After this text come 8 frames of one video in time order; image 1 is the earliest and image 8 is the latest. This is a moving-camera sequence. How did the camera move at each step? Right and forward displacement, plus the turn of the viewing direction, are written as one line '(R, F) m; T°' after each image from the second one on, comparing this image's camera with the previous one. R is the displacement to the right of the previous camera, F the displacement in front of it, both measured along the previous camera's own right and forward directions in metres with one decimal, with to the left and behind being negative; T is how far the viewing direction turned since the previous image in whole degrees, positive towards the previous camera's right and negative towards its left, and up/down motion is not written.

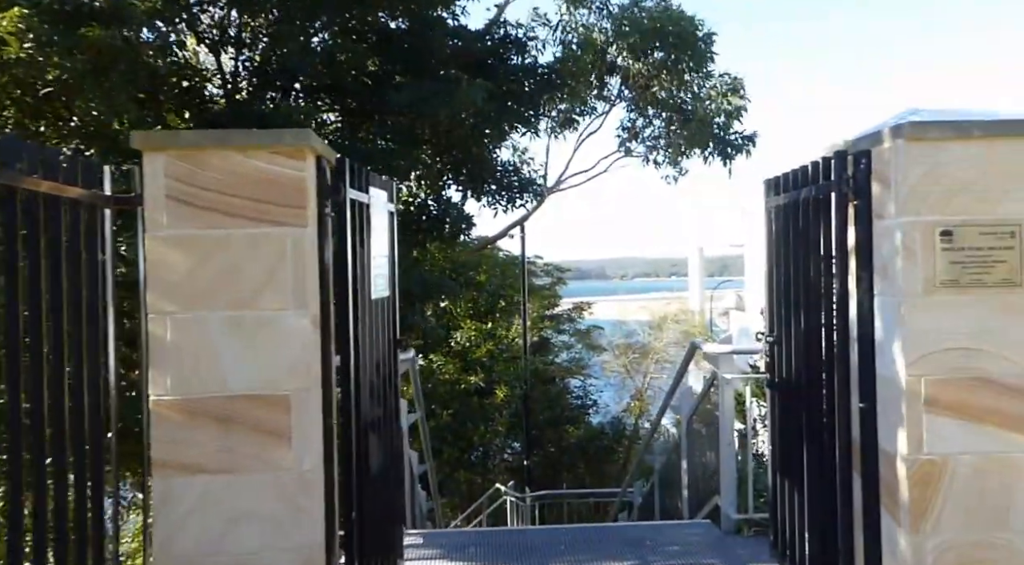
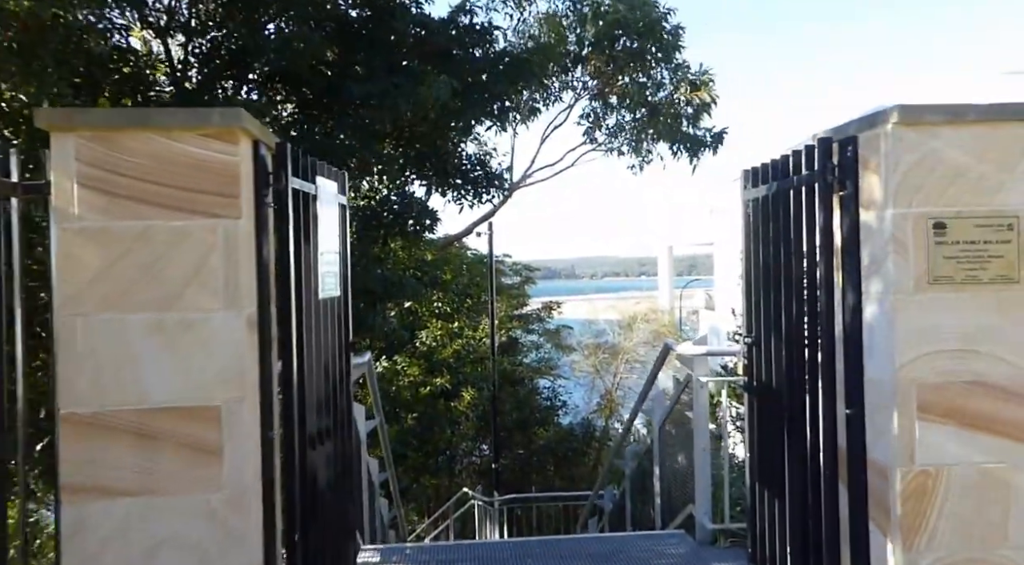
(0.0, +0.2) m; +2°
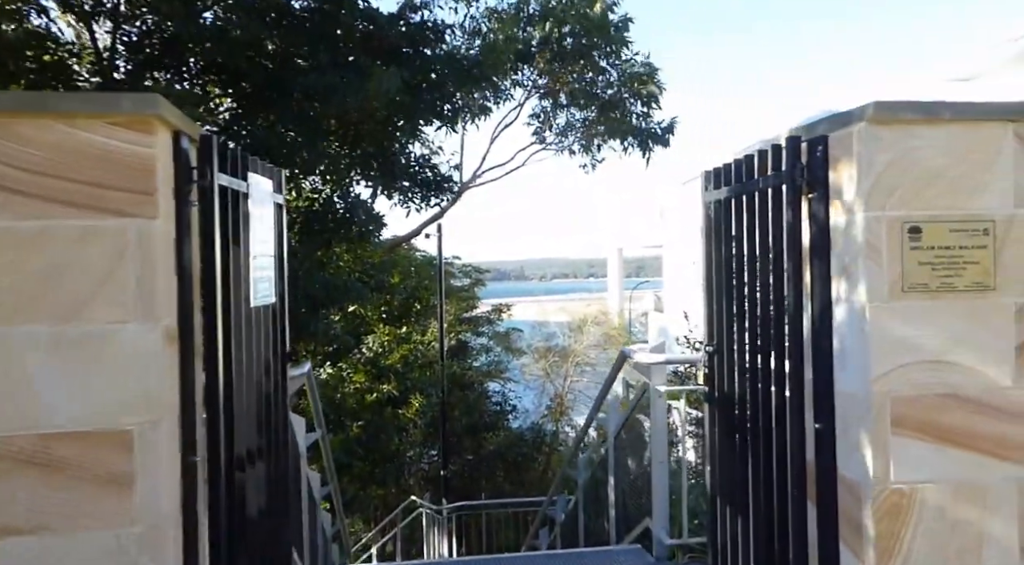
(0.0, +0.2) m; +4°
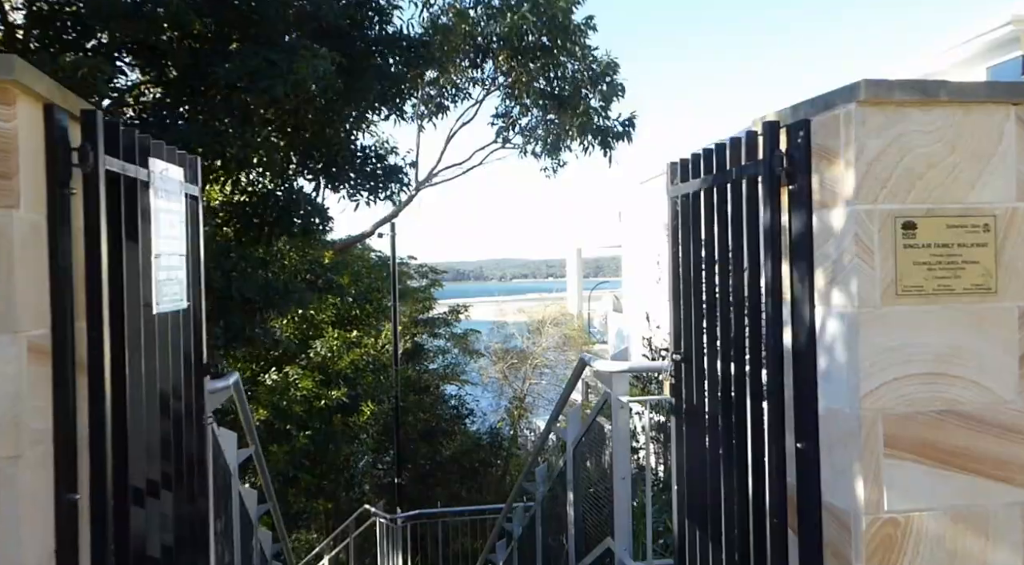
(0.0, +0.3) m; +3°
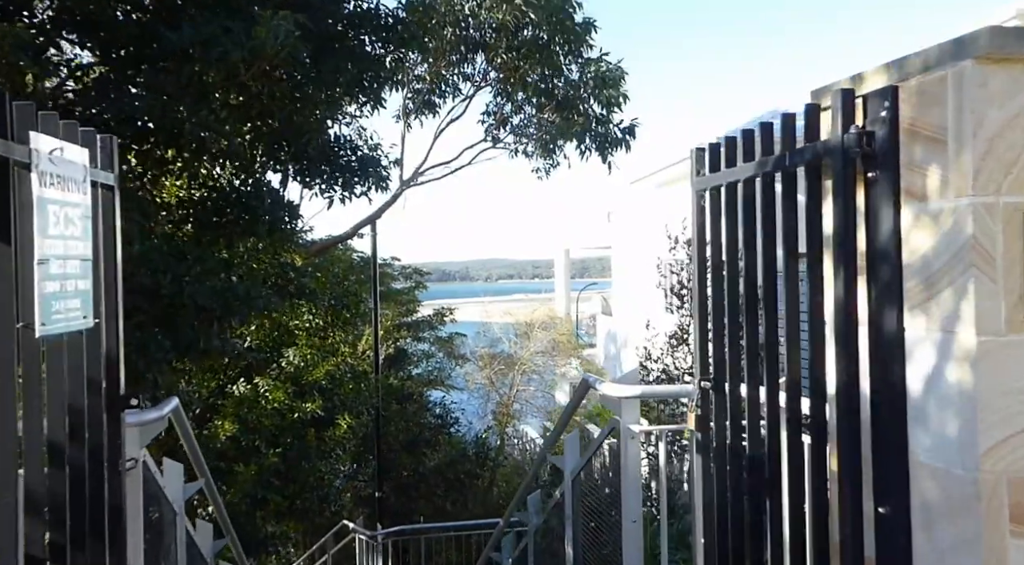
(0.0, +0.5) m; +1°
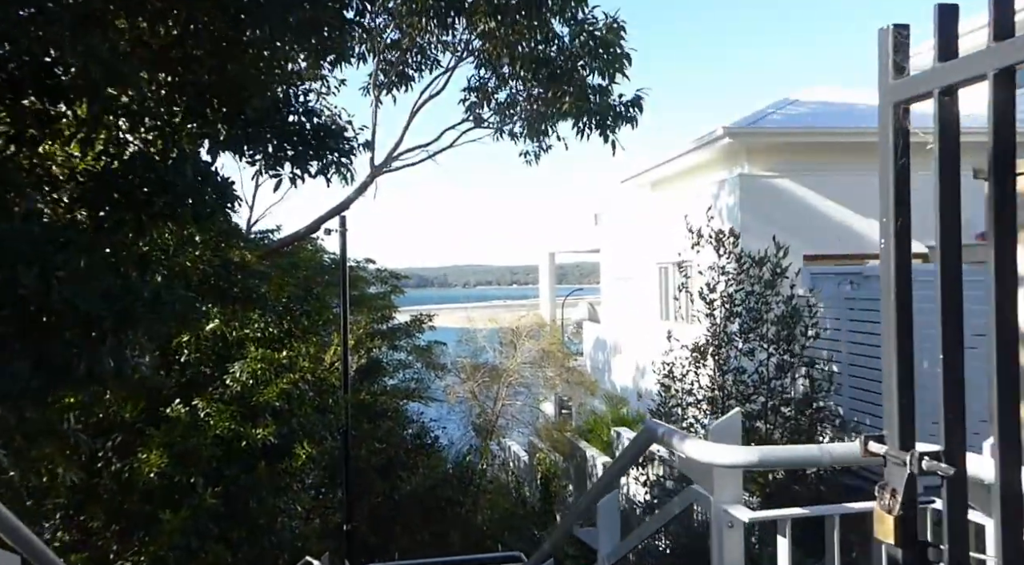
(-0.1, +1.1) m; +2°
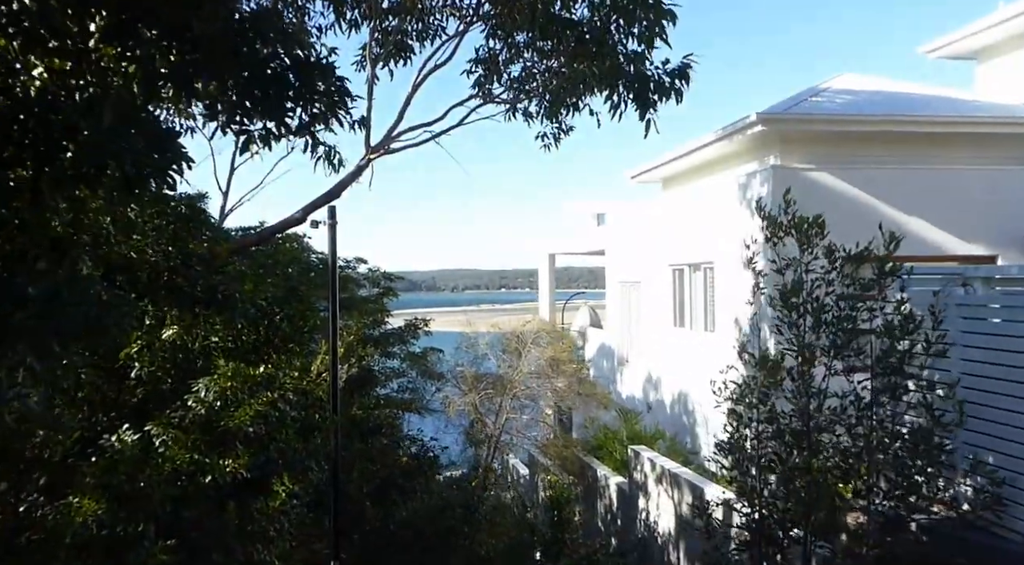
(-0.2, +1.1) m; +1°
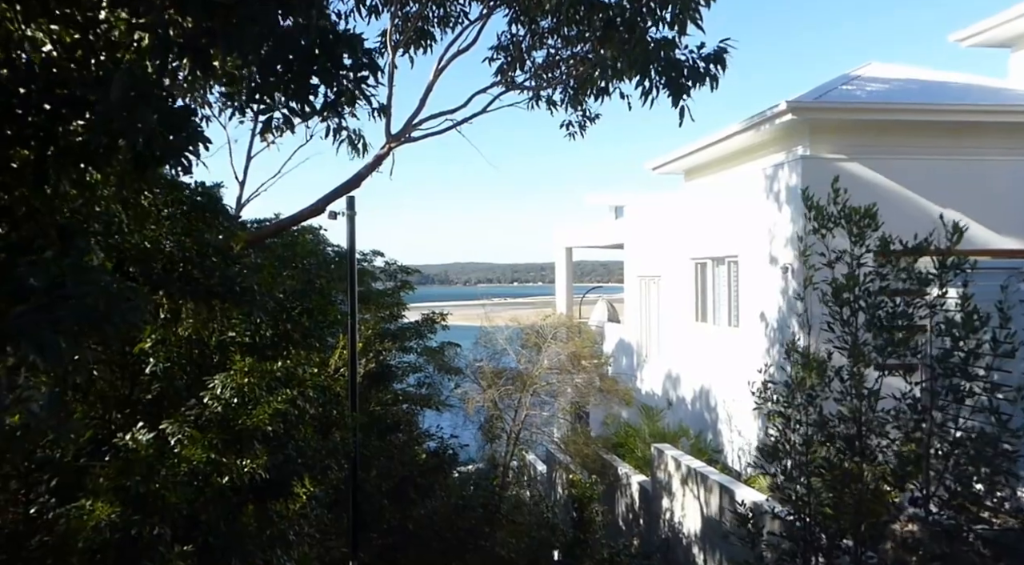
(-0.1, +0.2) m; -1°
